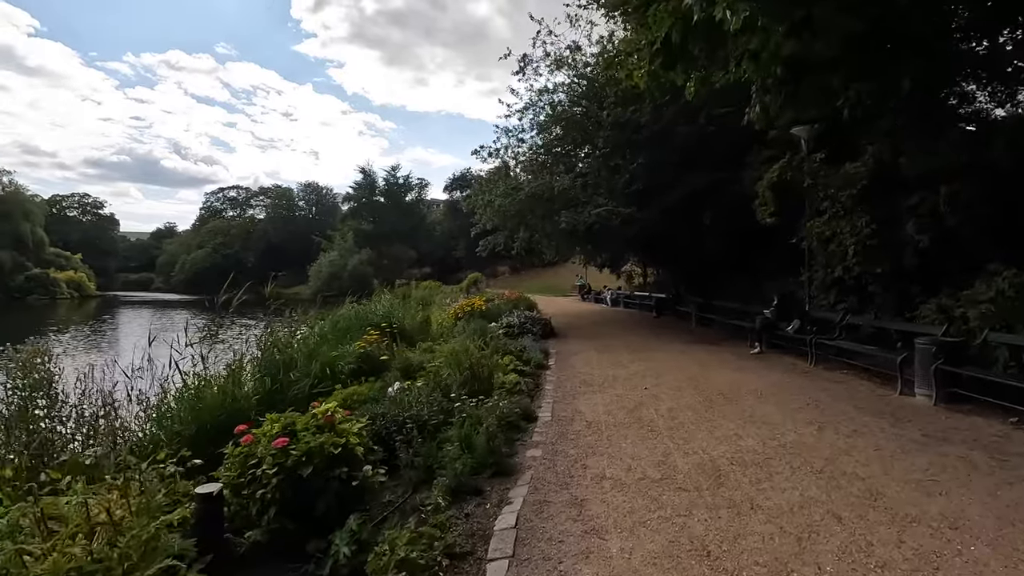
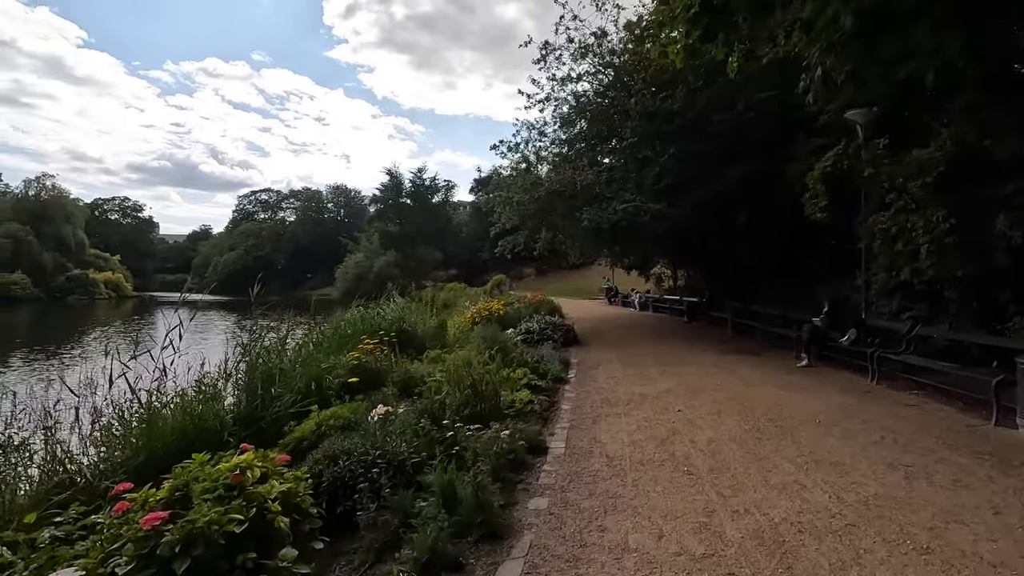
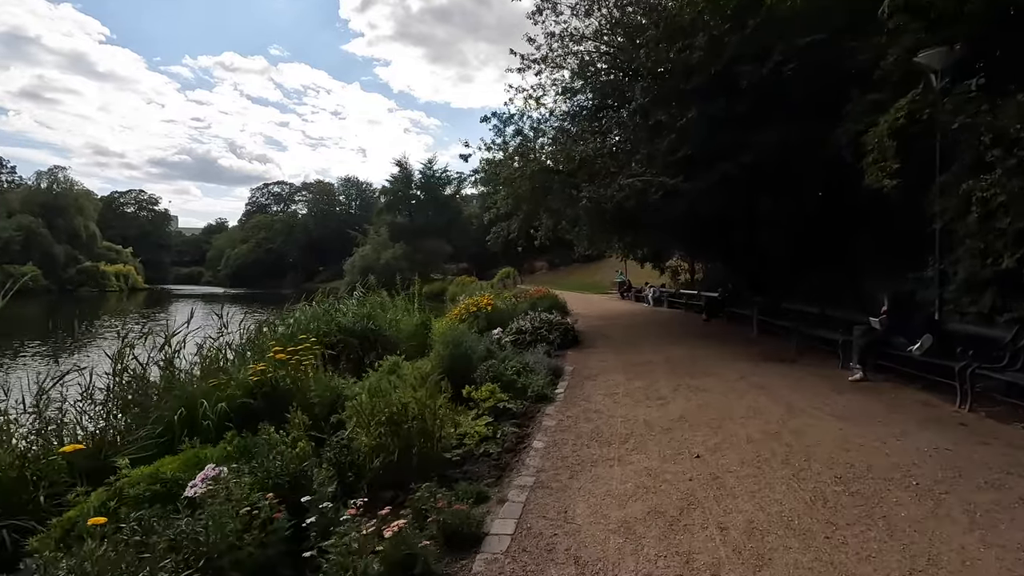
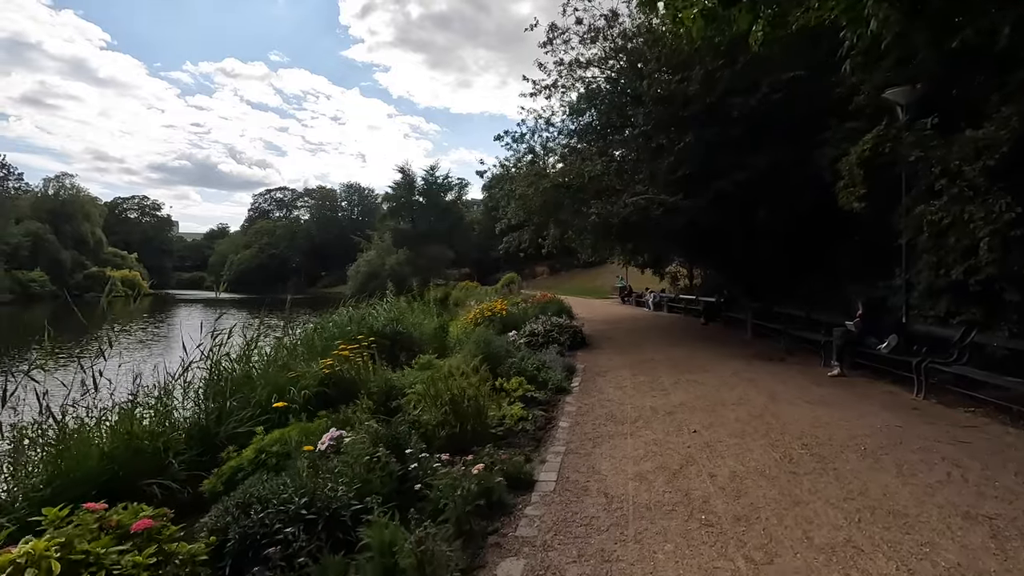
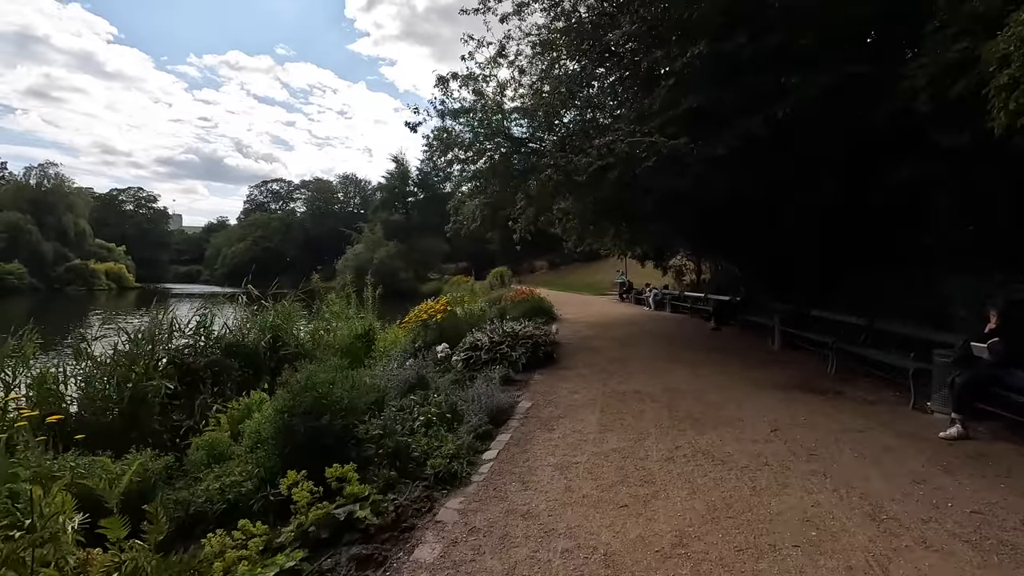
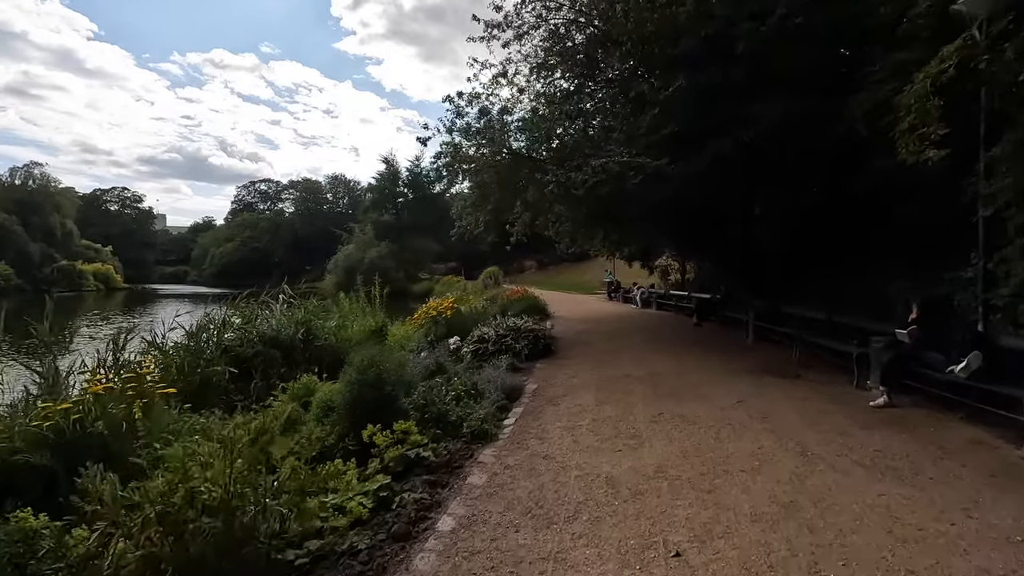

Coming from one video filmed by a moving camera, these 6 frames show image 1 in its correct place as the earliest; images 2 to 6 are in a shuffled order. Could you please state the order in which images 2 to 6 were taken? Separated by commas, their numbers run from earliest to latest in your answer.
2, 4, 3, 6, 5
